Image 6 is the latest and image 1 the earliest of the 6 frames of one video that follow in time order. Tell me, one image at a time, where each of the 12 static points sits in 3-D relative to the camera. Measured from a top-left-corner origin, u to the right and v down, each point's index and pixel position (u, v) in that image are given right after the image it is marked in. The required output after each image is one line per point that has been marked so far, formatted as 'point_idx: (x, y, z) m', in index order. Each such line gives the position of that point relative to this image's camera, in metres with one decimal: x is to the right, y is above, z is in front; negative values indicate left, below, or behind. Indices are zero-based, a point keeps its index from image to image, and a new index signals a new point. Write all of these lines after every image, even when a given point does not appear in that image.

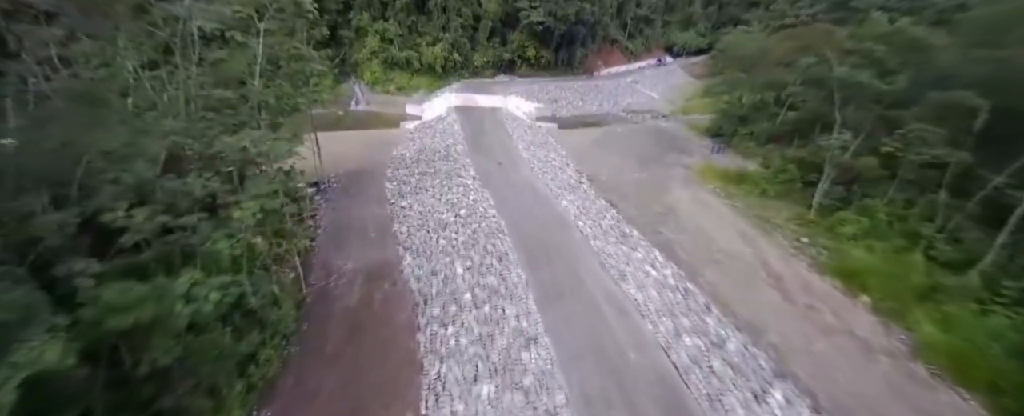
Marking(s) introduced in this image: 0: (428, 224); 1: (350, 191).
0: (-2.6, -0.5, +9.8) m
1: (-6.4, +0.7, +12.3) m
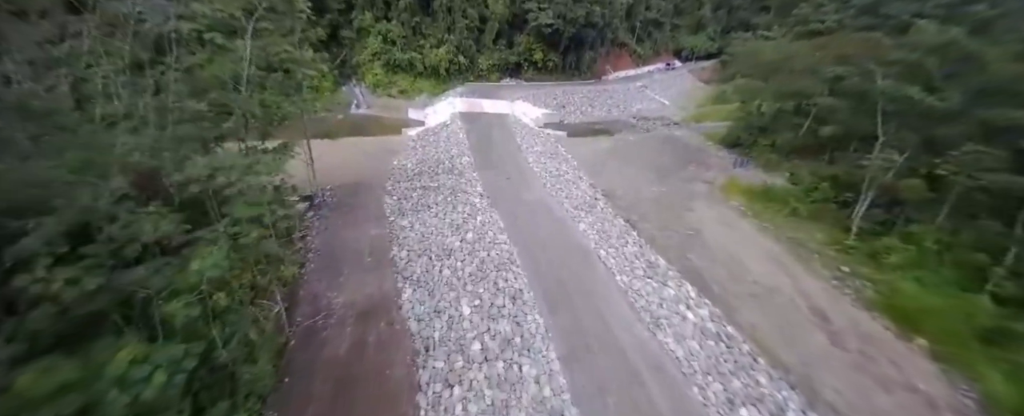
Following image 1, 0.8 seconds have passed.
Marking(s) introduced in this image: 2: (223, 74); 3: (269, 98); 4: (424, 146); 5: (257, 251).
0: (-2.3, -1.2, +8.8) m
1: (-6.1, +0.1, +11.3) m
2: (-7.6, +3.6, +8.4) m
3: (-7.5, +3.4, +9.8) m
4: (-4.4, +3.1, +15.9) m
5: (-5.8, -1.0, +7.4) m
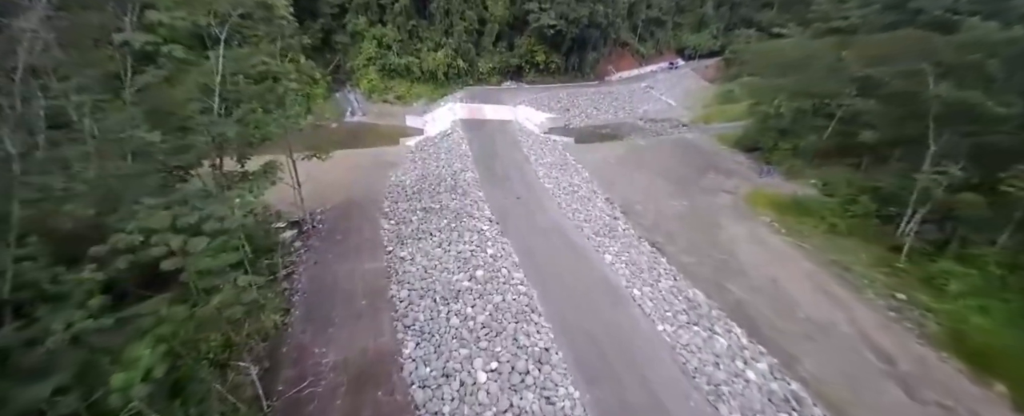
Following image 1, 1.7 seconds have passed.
0: (-1.9, -2.0, +7.6) m
1: (-5.7, -0.8, +10.2) m
2: (-7.3, +2.7, +7.2) m
3: (-7.2, +2.5, +8.7) m
4: (-4.1, +2.3, +14.7) m
5: (-5.4, -1.9, +6.2) m
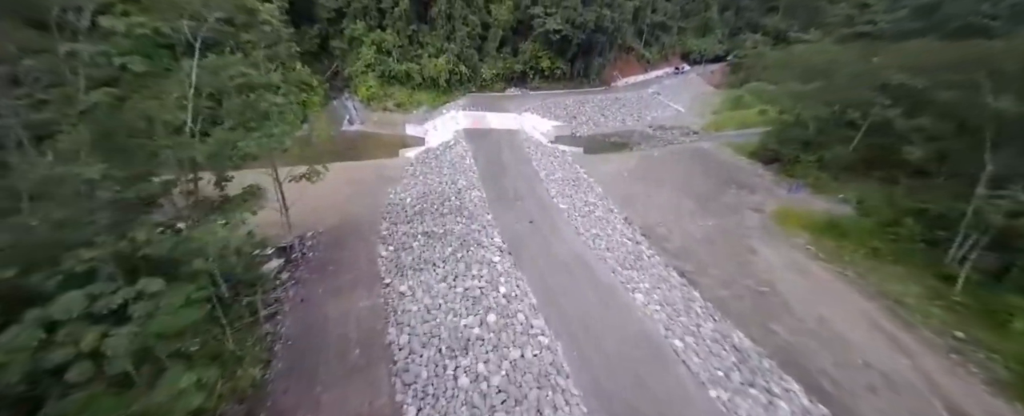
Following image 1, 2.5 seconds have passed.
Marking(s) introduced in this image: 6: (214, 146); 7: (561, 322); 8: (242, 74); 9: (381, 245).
0: (-1.5, -2.7, +6.5) m
1: (-5.3, -1.6, +9.1) m
2: (-6.9, +1.9, +6.2) m
3: (-6.9, +1.8, +7.6) m
4: (-3.8, +1.5, +13.7) m
5: (-5.1, -2.6, +5.1) m
6: (-6.8, +1.4, +7.1) m
7: (+1.0, -2.4, +6.6) m
8: (-7.0, +3.5, +8.1) m
9: (-4.1, -1.2, +9.8) m
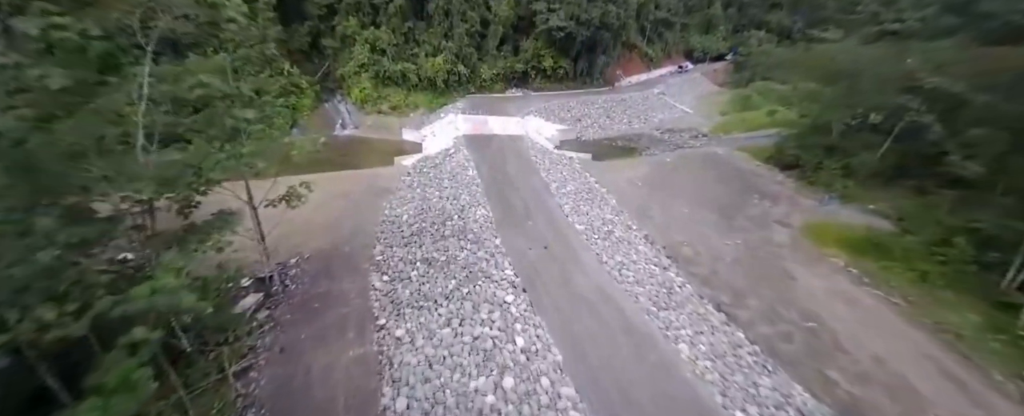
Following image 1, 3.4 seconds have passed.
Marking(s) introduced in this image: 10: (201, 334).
0: (-1.1, -3.3, +5.4) m
1: (-5.0, -2.3, +7.9) m
2: (-6.6, +1.2, +4.9) m
3: (-6.5, +1.1, +6.4) m
4: (-3.5, +0.8, +12.5) m
5: (-4.7, -3.3, +4.0) m
6: (-6.4, +0.7, +5.9) m
7: (+1.4, -3.0, +5.4) m
8: (-6.7, +2.8, +6.9) m
9: (-3.7, -1.8, +8.6) m
10: (-5.7, -2.4, +5.5) m
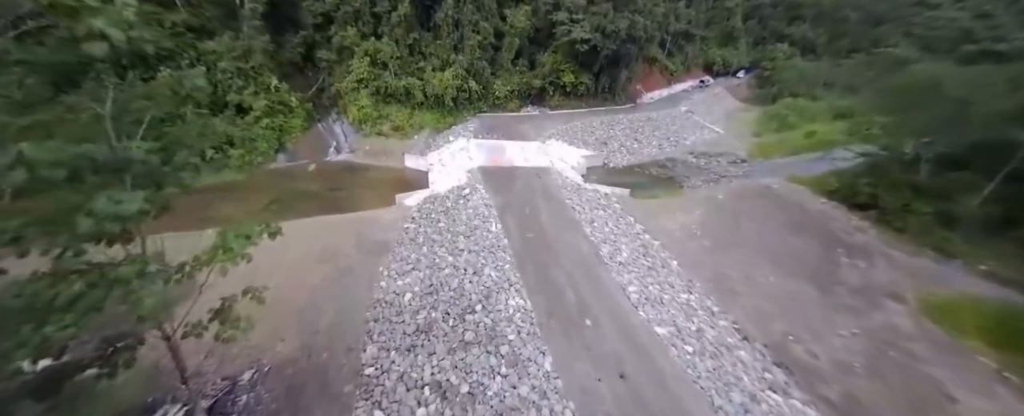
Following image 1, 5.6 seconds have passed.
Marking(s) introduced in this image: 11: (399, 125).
0: (-0.1, -5.2, +2.5) m
1: (-4.0, -4.1, +5.1) m
2: (-5.6, -0.5, +2.2) m
3: (-5.5, -0.7, +3.7) m
4: (-2.4, -1.1, +9.7) m
5: (-3.7, -5.1, +1.1) m
6: (-5.4, -1.1, +3.1) m
7: (+2.4, -4.9, +2.6) m
8: (-5.6, +1.0, +4.2) m
9: (-2.7, -3.7, +5.8) m
10: (-4.7, -4.2, +2.7) m
11: (-7.1, +5.2, +19.8) m
